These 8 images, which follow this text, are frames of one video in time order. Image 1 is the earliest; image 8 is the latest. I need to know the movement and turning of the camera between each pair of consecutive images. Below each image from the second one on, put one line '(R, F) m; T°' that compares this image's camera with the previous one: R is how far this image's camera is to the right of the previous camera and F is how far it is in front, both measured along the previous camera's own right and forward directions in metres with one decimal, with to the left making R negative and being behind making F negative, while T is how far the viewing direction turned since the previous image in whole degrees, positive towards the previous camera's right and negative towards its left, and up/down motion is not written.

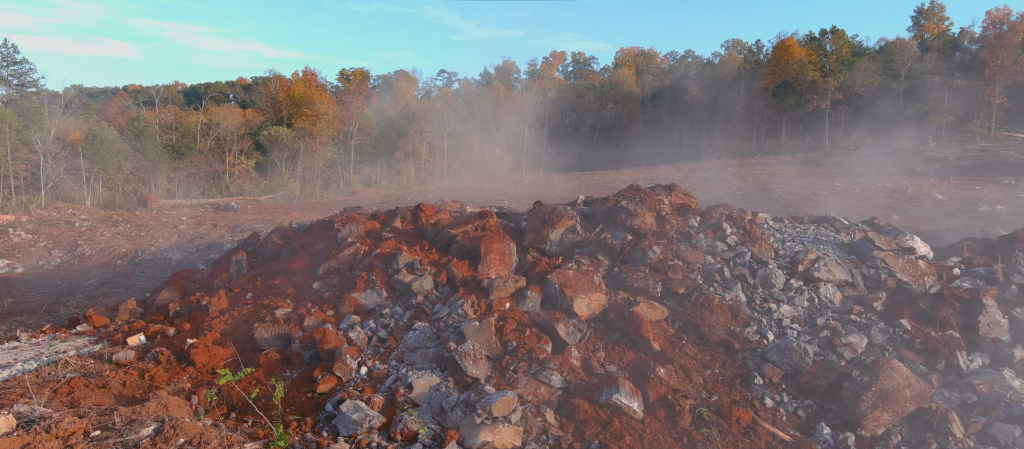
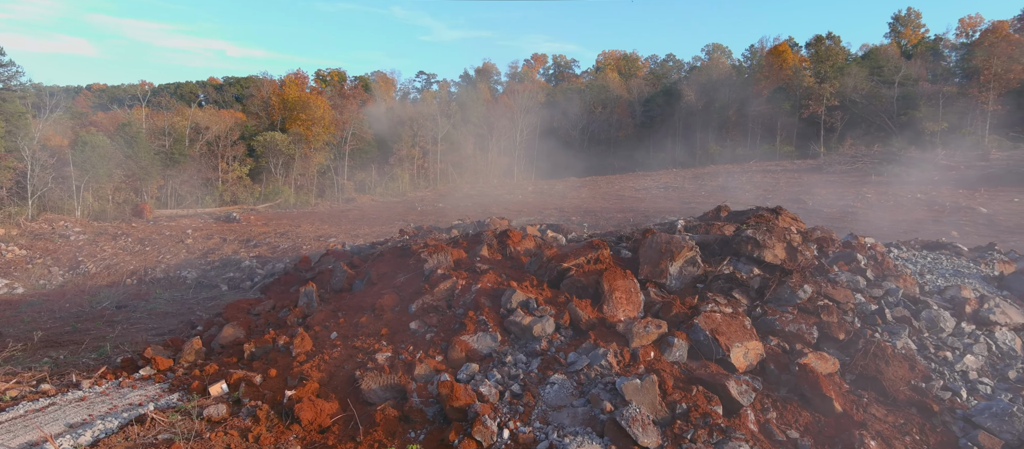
(-1.2, +0.6) m; +1°
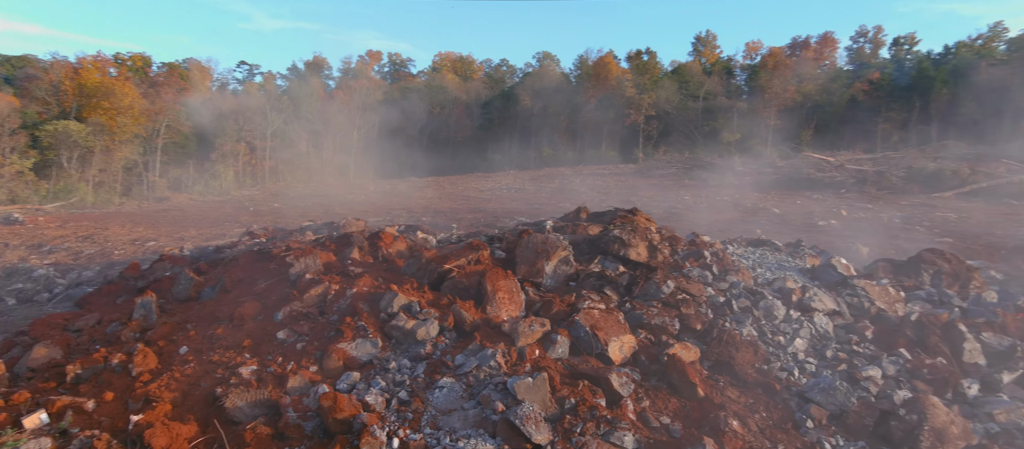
(-0.4, +0.1) m; +15°
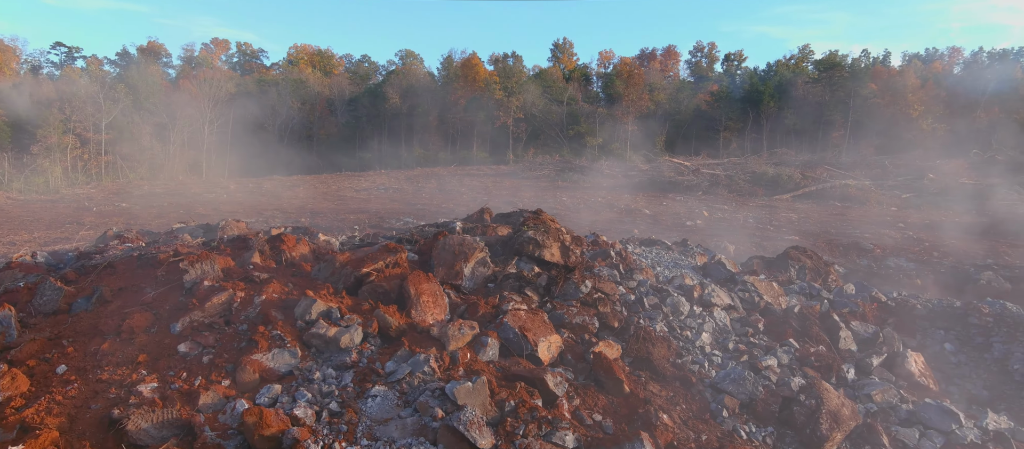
(-0.4, +0.1) m; +11°
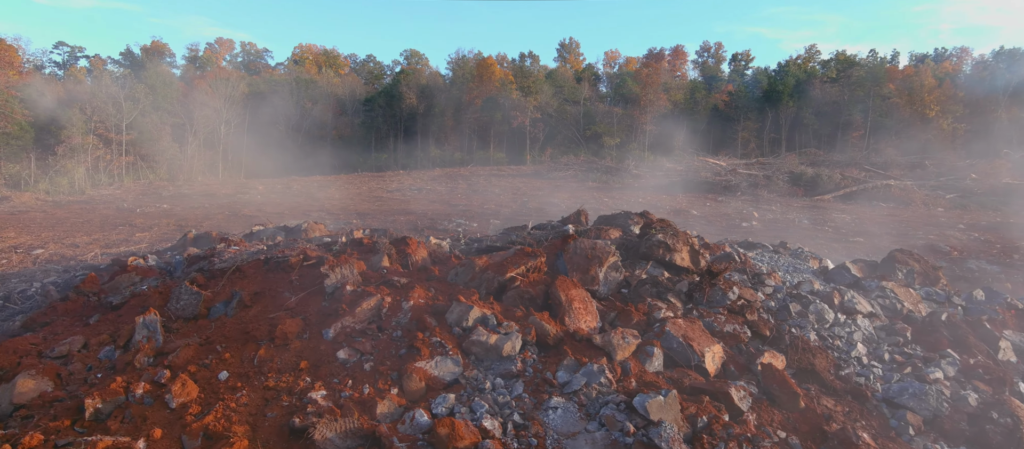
(-1.0, +0.2) m; -3°
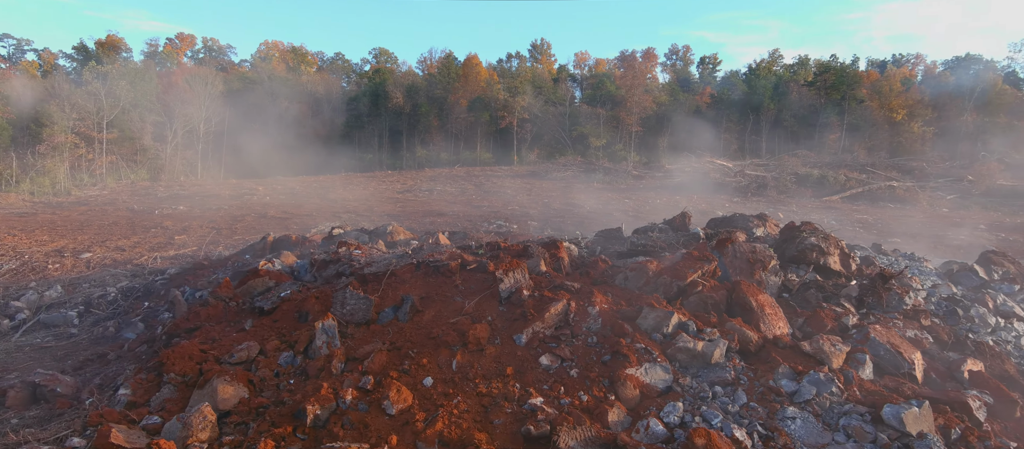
(-1.4, +0.1) m; -1°
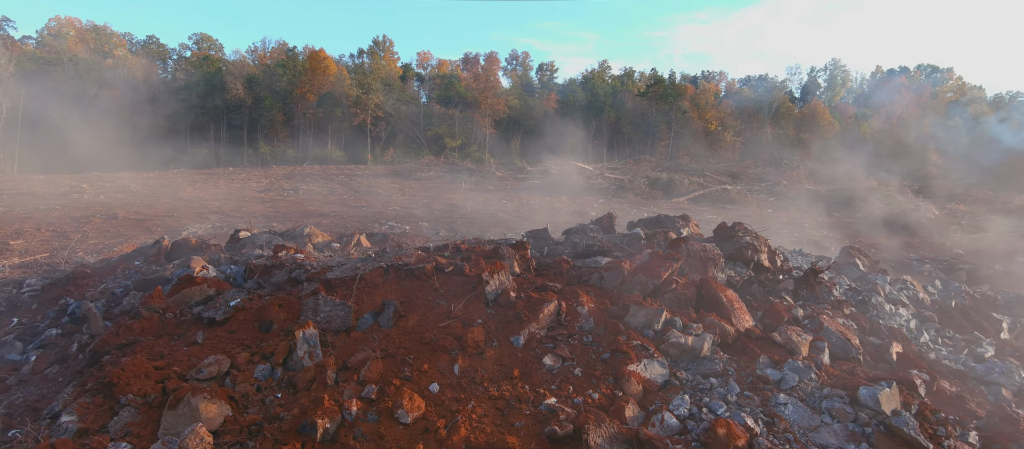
(-0.9, +0.1) m; +12°
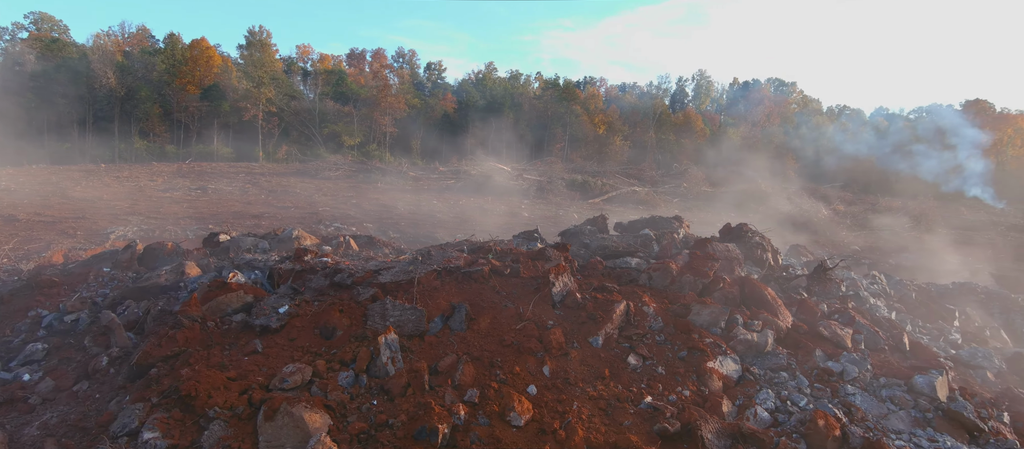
(-1.2, 0.0) m; +7°
